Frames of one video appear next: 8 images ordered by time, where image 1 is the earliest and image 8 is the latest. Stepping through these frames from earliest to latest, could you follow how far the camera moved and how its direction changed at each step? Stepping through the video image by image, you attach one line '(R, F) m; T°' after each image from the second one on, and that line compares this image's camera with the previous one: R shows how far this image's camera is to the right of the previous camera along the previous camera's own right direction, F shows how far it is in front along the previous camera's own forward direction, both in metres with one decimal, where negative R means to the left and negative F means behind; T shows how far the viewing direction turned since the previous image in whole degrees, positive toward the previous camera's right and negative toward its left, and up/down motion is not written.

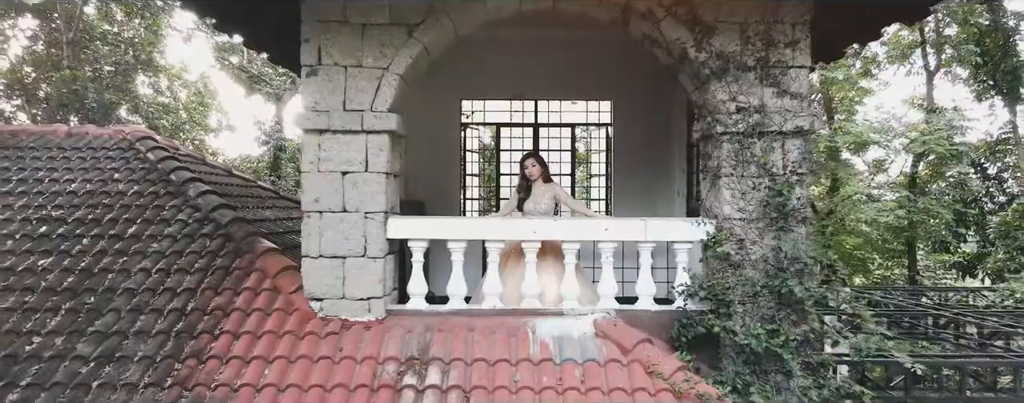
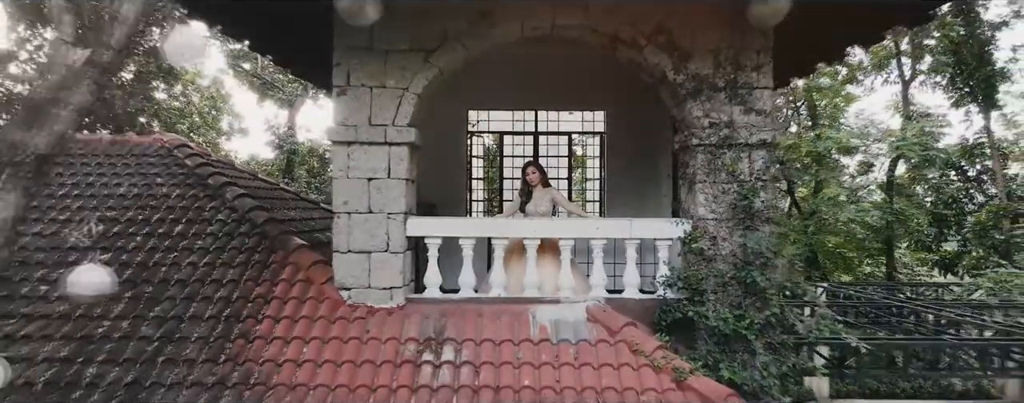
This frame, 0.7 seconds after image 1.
(0.0, -0.5) m; 0°
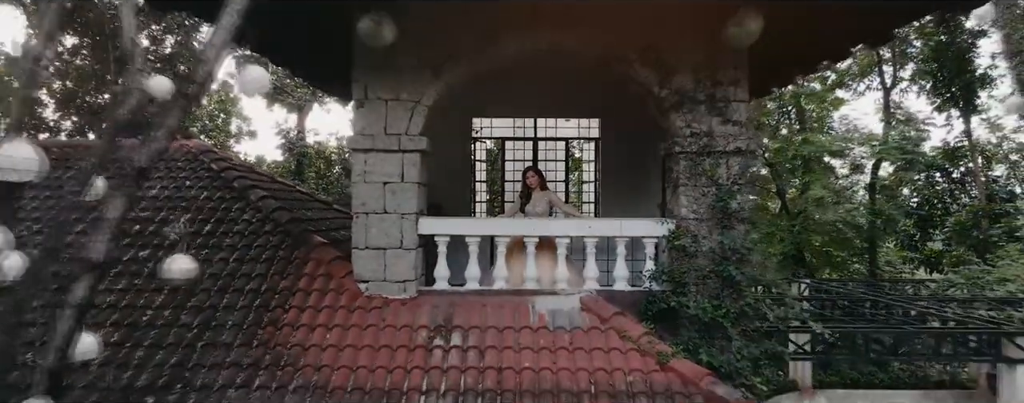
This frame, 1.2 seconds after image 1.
(0.0, -0.4) m; 0°
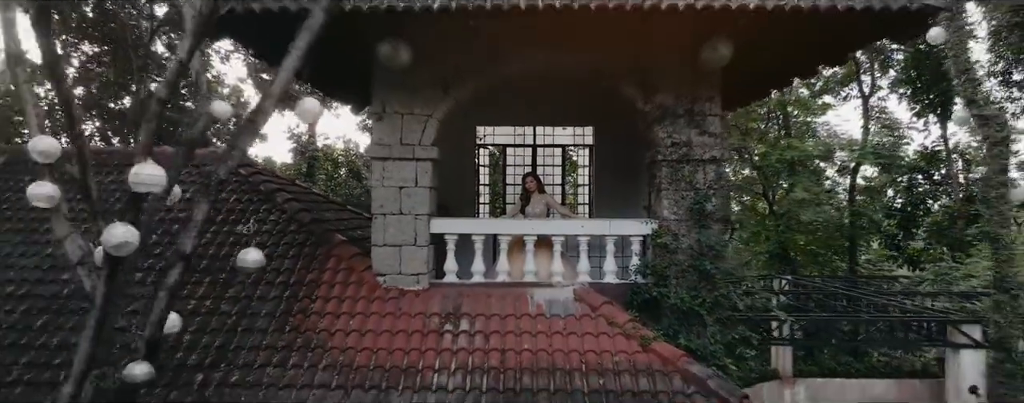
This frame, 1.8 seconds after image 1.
(0.0, -0.6) m; 0°
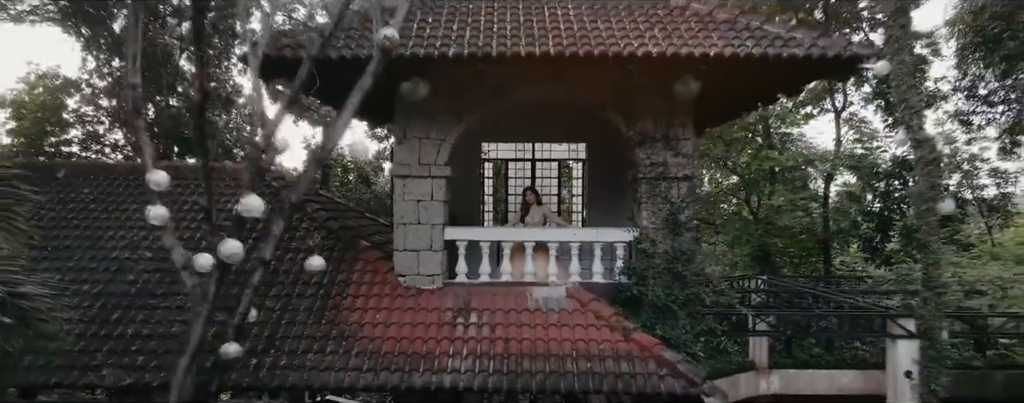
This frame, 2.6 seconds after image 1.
(0.0, -0.9) m; 0°
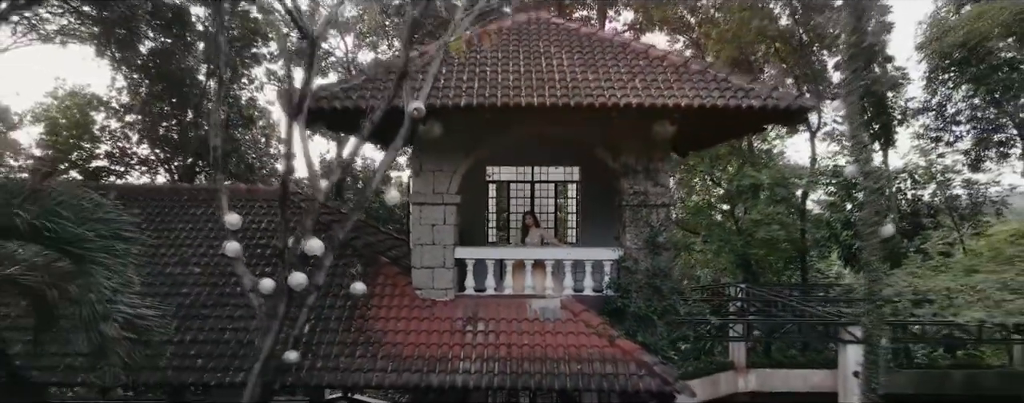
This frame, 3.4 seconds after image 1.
(0.0, -0.9) m; 0°
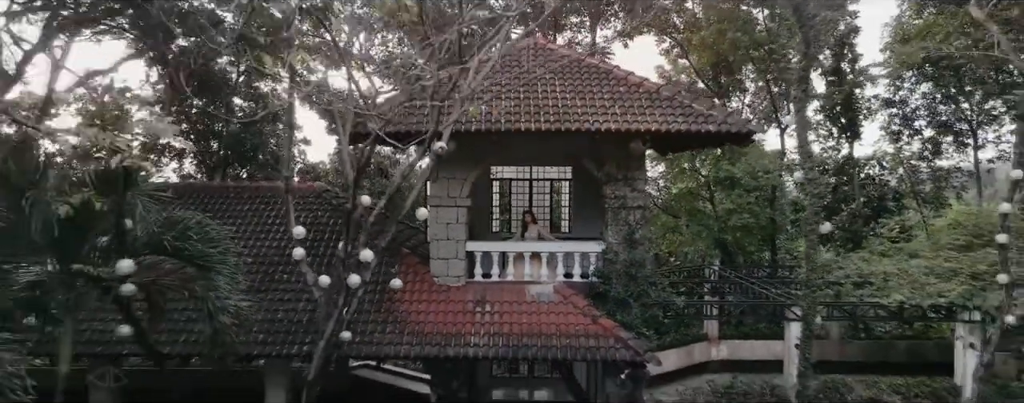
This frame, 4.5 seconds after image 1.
(0.0, -1.4) m; 0°
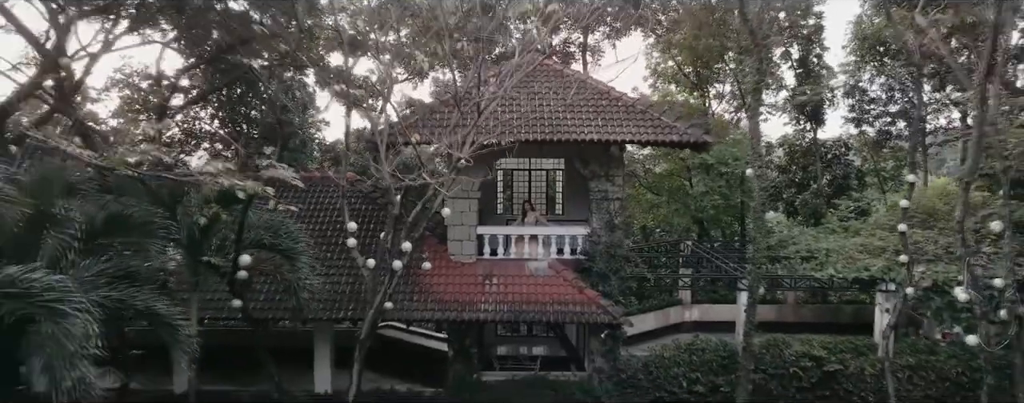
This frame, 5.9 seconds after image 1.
(0.0, -1.8) m; 0°
